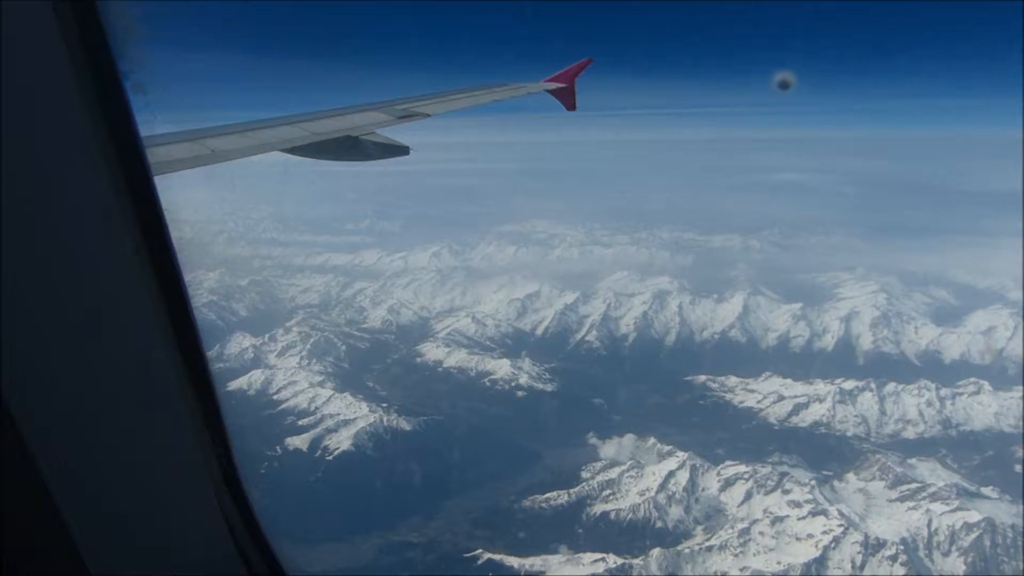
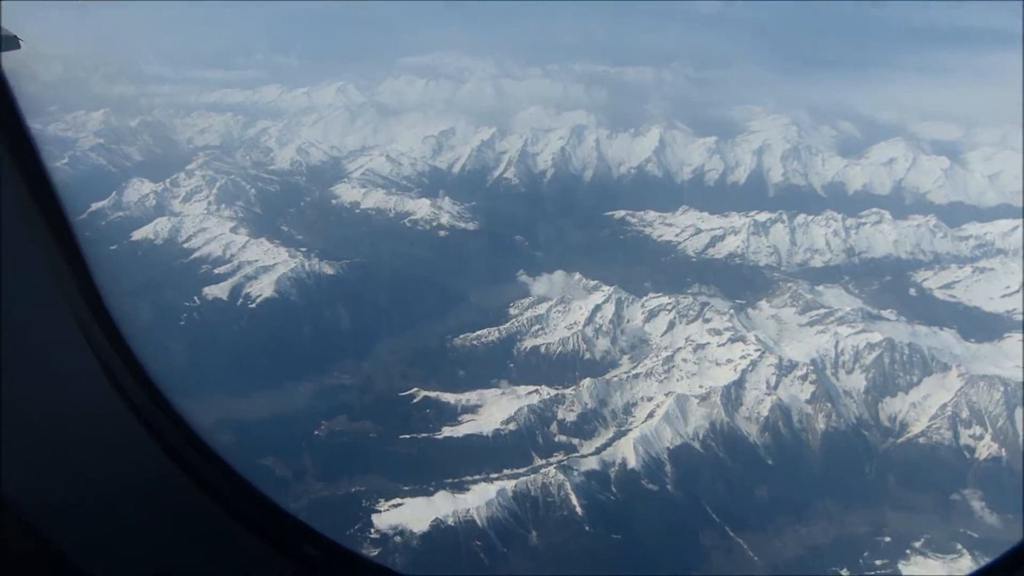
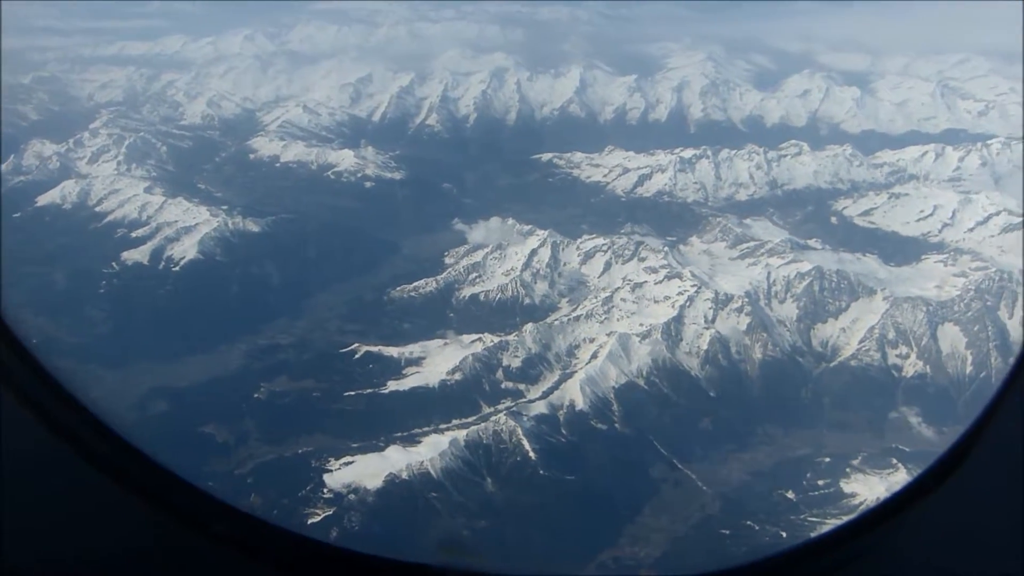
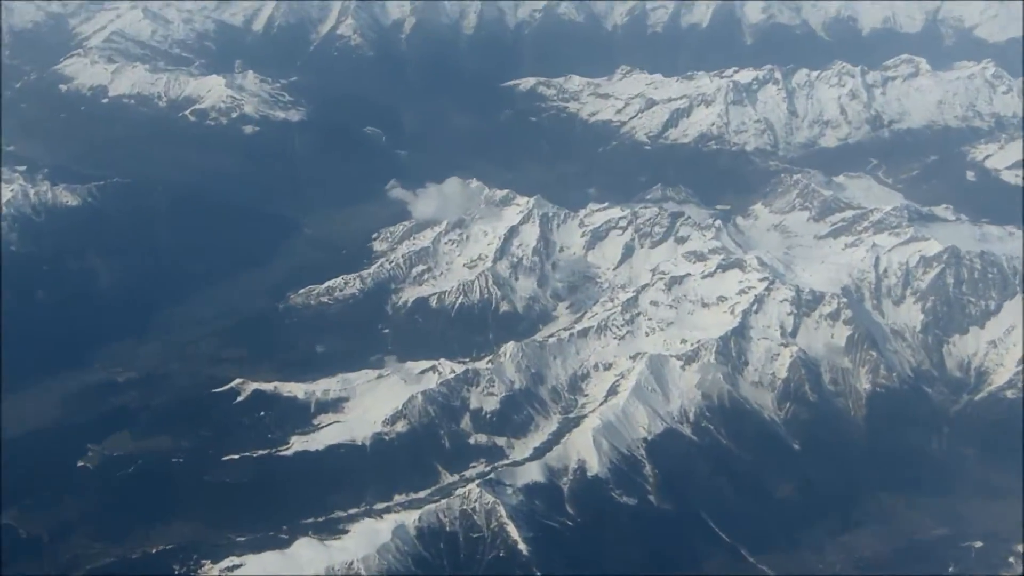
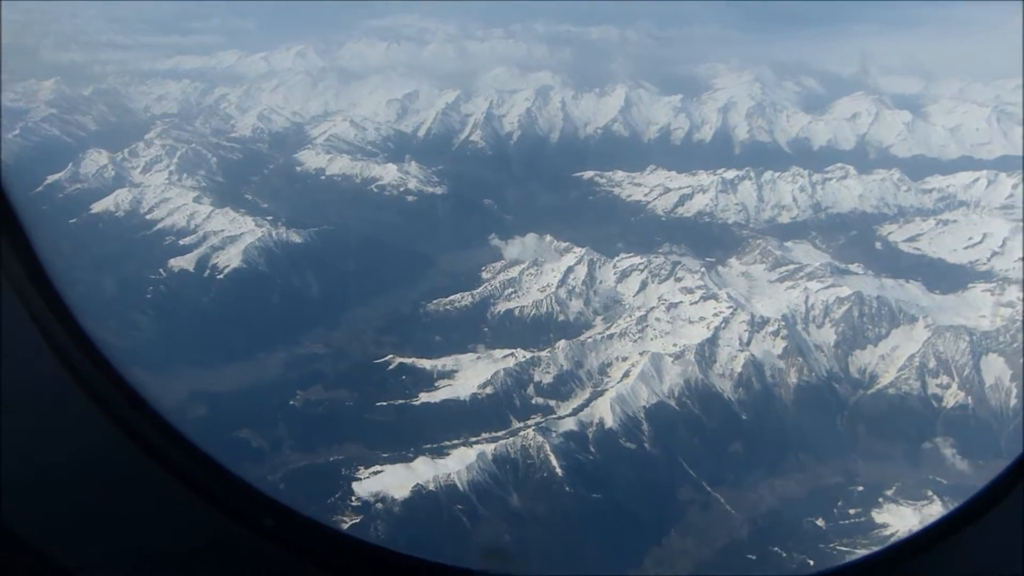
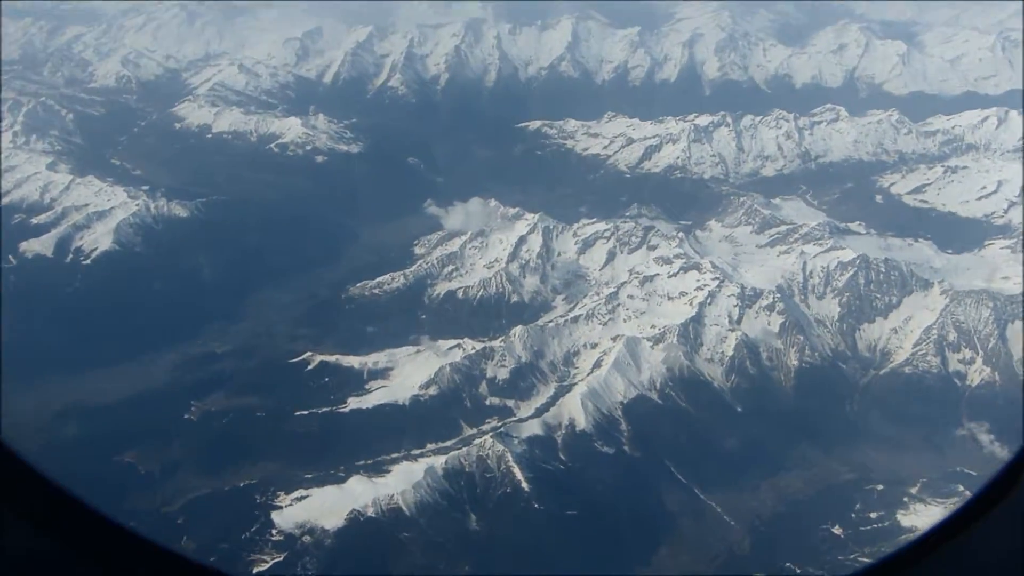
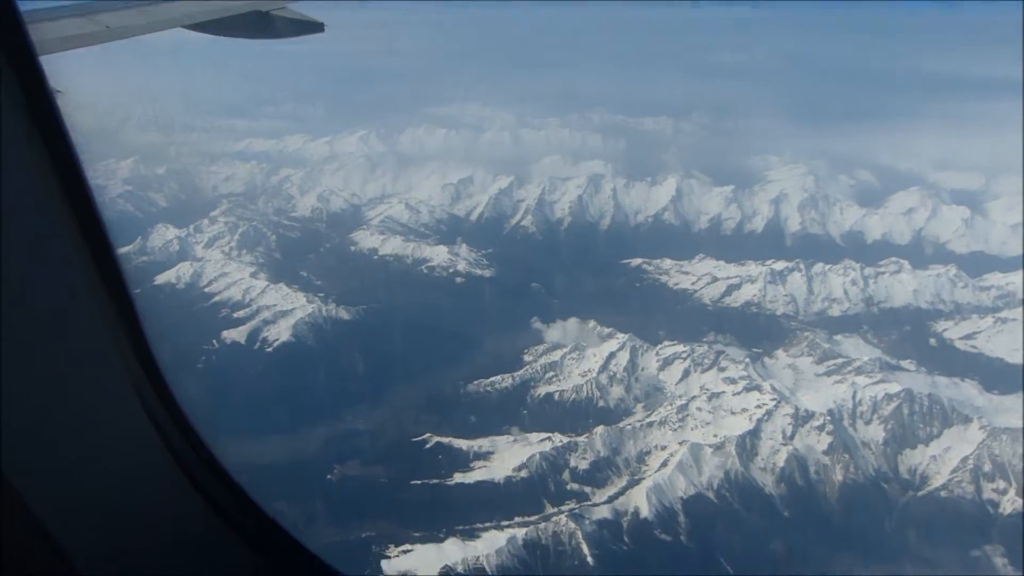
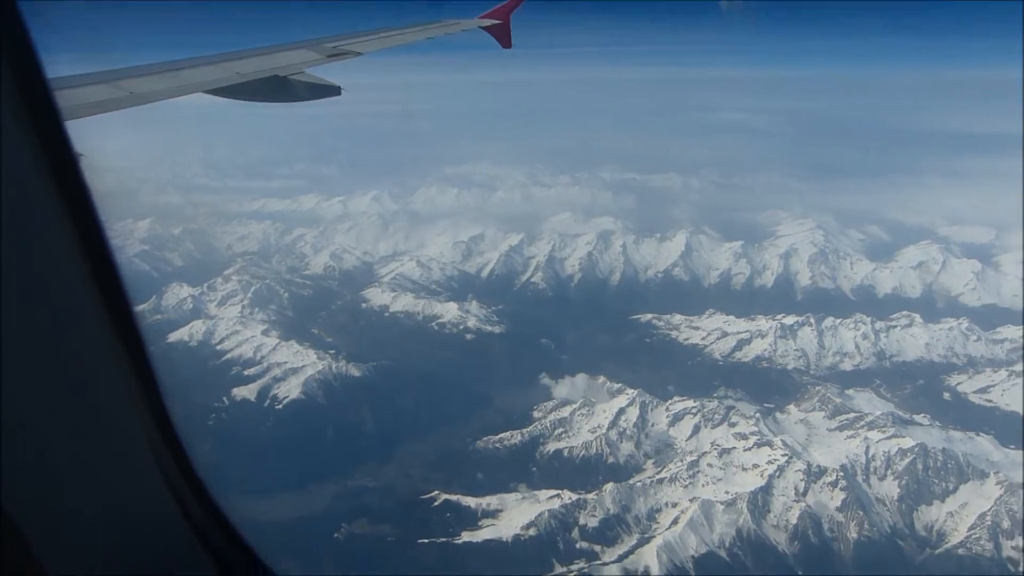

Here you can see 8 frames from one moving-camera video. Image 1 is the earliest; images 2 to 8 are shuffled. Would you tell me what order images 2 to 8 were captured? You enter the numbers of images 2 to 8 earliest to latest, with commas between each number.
8, 7, 2, 5, 3, 6, 4
